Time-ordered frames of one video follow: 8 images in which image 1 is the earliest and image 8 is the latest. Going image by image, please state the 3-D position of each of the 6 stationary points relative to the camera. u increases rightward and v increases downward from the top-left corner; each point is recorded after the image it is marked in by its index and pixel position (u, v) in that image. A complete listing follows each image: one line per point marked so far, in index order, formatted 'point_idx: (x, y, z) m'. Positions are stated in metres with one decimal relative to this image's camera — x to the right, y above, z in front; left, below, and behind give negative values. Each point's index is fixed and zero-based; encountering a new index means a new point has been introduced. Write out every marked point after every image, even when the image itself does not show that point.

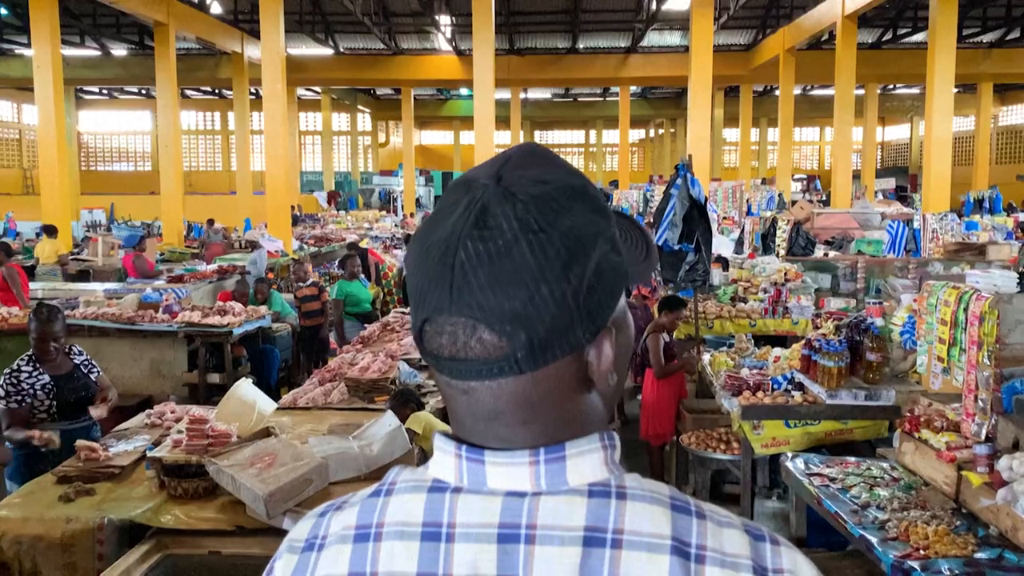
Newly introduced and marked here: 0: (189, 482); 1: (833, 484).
0: (-1.2, -0.7, +3.5) m
1: (+1.3, -0.8, +3.7) m
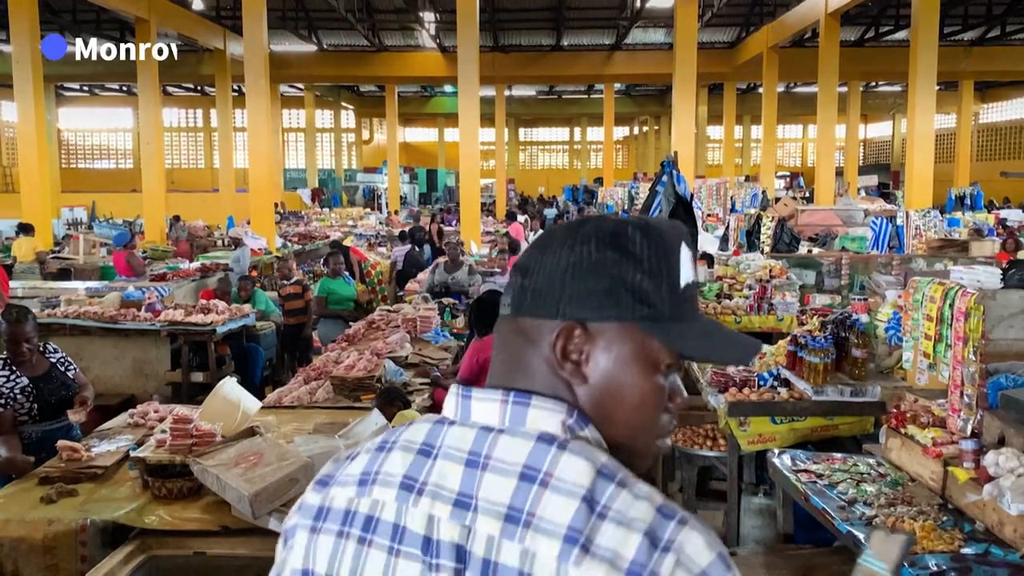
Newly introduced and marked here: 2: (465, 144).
0: (-1.3, -0.7, +3.4) m
1: (+1.2, -0.8, +3.7) m
2: (-0.7, +2.2, +14.2) m
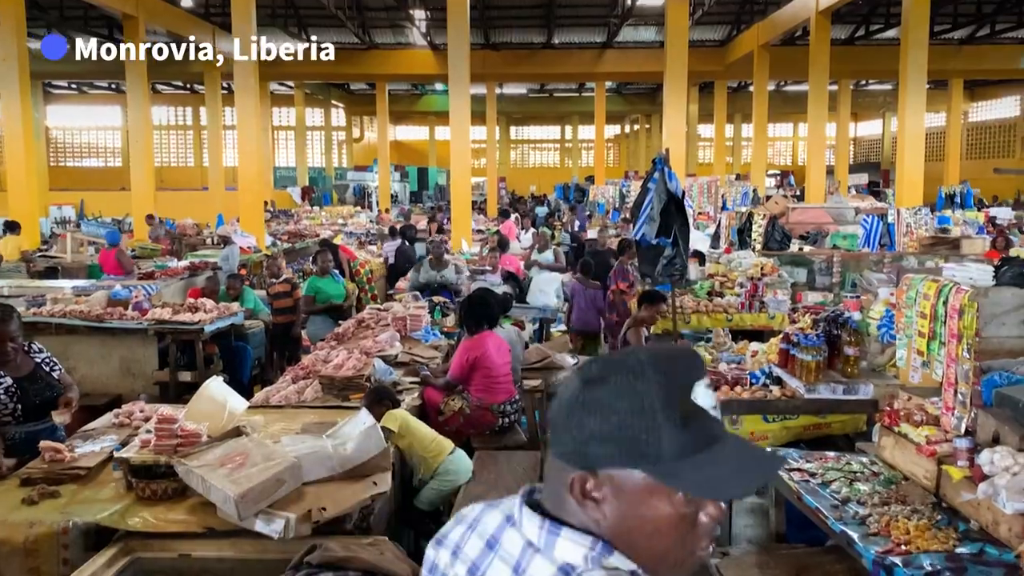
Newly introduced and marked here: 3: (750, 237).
0: (-1.3, -0.7, +3.4) m
1: (+1.2, -0.8, +3.7) m
2: (-0.9, +2.3, +14.2) m
3: (+2.5, +0.5, +9.5) m
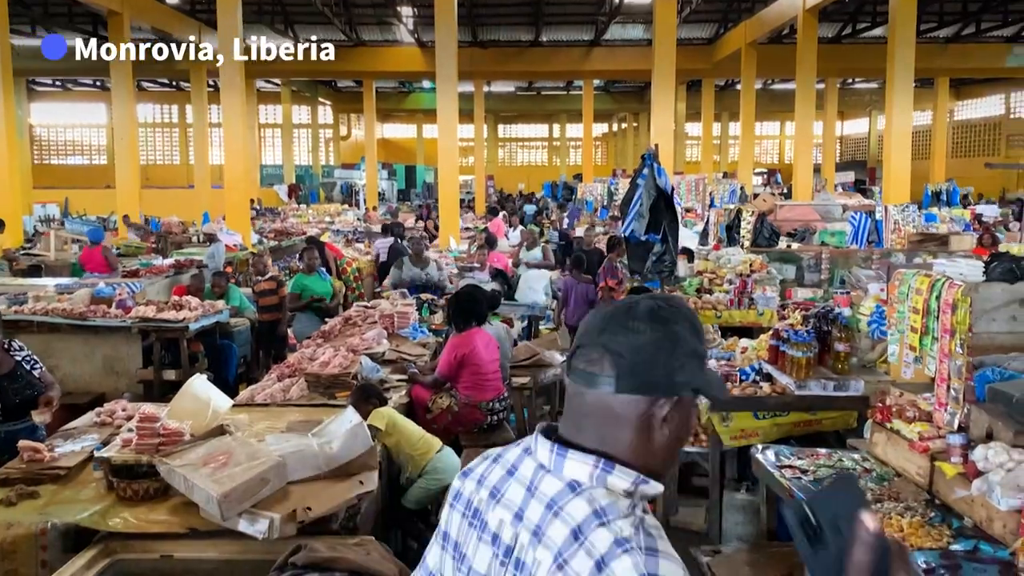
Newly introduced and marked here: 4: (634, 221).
0: (-1.4, -0.7, +3.3) m
1: (+1.2, -0.7, +3.6) m
2: (-1.0, +2.3, +14.1) m
3: (+2.4, +0.6, +9.5) m
4: (+0.8, +0.4, +6.0) m
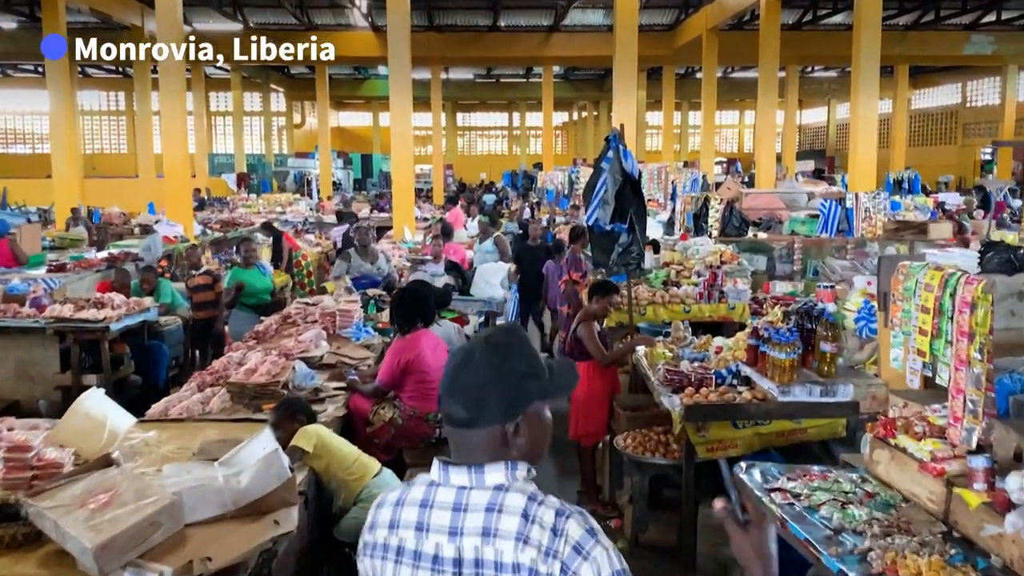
0: (-1.5, -0.7, +2.7) m
1: (+1.0, -0.7, +3.1) m
2: (-1.7, +2.4, +13.5) m
3: (+1.9, +0.7, +9.0) m
4: (+0.5, +0.5, +5.5) m
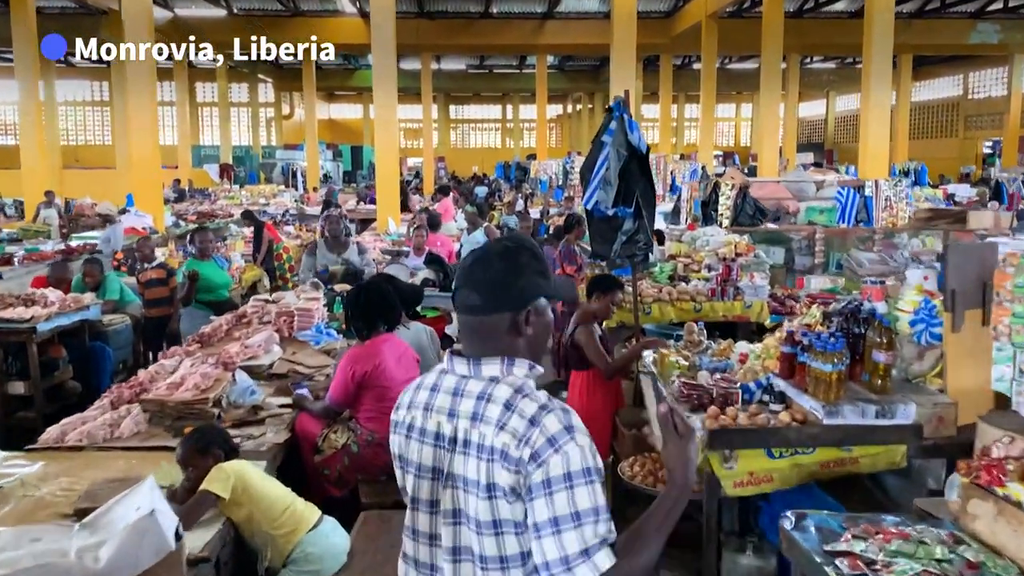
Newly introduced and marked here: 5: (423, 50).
0: (-1.6, -0.7, +1.9) m
1: (+0.9, -0.7, +2.3) m
2: (-1.8, +2.5, +12.6) m
3: (+1.8, +0.7, +8.2) m
4: (+0.4, +0.5, +4.7) m
5: (-1.9, +5.2, +19.8) m
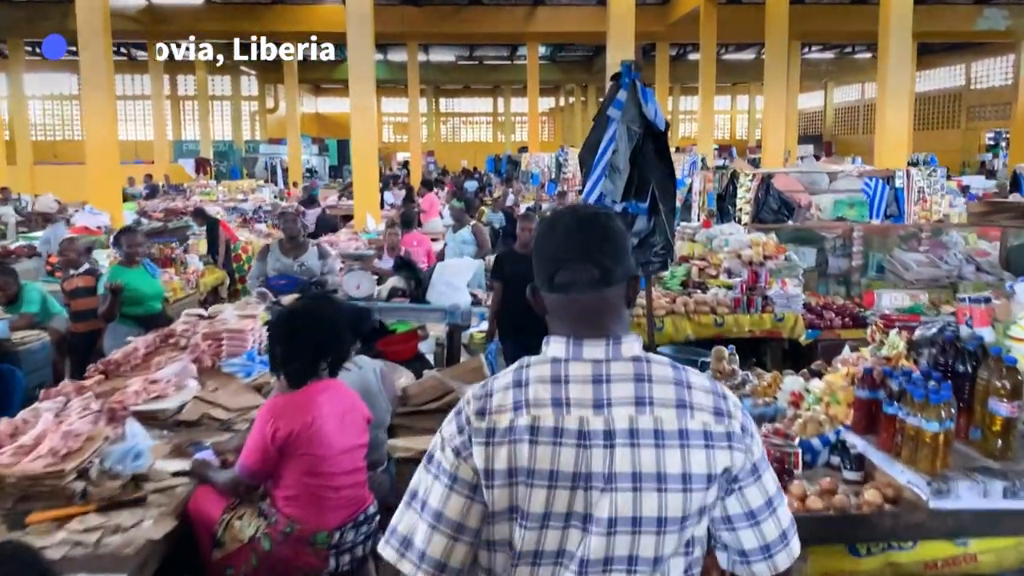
0: (-1.6, -0.8, +0.9) m
1: (+0.9, -0.8, +1.3) m
2: (-2.0, +2.4, +11.6) m
3: (+1.7, +0.7, +7.2) m
4: (+0.4, +0.4, +3.7) m
5: (-2.2, +5.2, +18.7) m
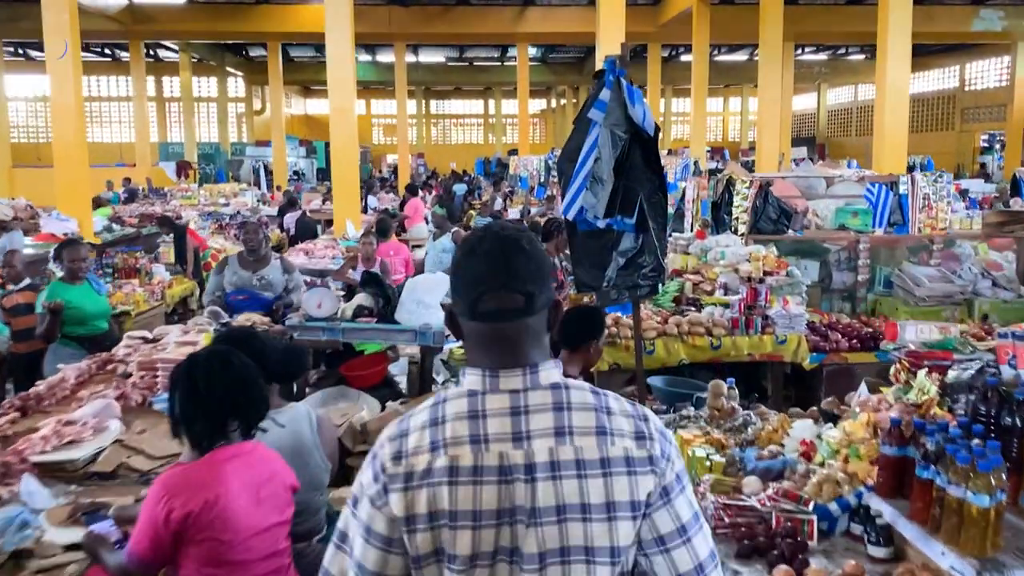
0: (-1.7, -0.9, +0.4) m
1: (+0.8, -0.9, +0.9) m
2: (-2.1, +2.3, +11.1) m
3: (+1.6, +0.6, +6.8) m
4: (+0.3, +0.3, +3.2) m
5: (-2.4, +5.1, +18.3) m
